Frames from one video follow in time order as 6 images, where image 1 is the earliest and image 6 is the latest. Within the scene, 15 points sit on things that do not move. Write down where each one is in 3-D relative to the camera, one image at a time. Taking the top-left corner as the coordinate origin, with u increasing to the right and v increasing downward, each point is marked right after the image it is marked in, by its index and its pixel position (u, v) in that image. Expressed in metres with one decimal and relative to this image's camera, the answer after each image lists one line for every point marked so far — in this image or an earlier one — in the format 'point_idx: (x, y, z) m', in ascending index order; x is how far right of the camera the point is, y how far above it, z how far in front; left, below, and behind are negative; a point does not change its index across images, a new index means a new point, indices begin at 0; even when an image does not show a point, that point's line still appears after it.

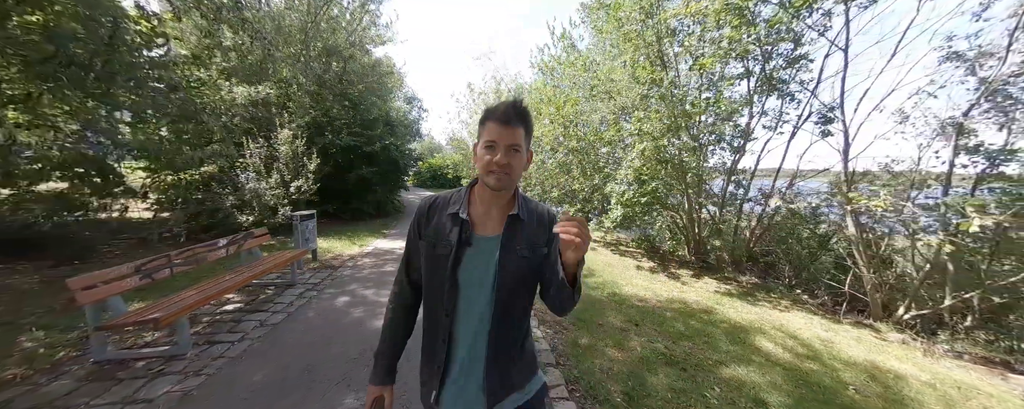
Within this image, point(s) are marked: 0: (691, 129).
0: (+3.7, +1.6, +5.9) m
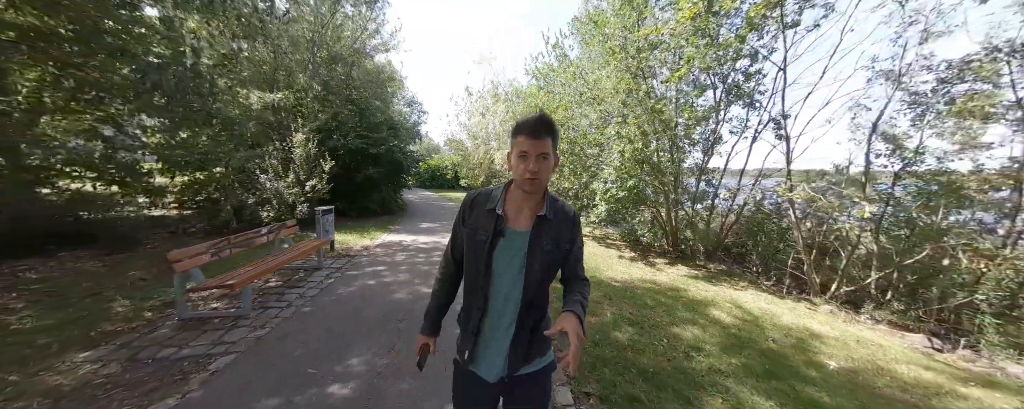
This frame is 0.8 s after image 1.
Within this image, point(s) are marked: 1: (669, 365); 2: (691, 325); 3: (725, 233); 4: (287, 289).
0: (+3.6, +1.6, +6.6) m
1: (+1.6, -1.6, +2.9) m
2: (+2.4, -1.5, +3.7) m
3: (+5.2, -0.7, +7.1) m
4: (-3.1, -1.2, +4.1) m
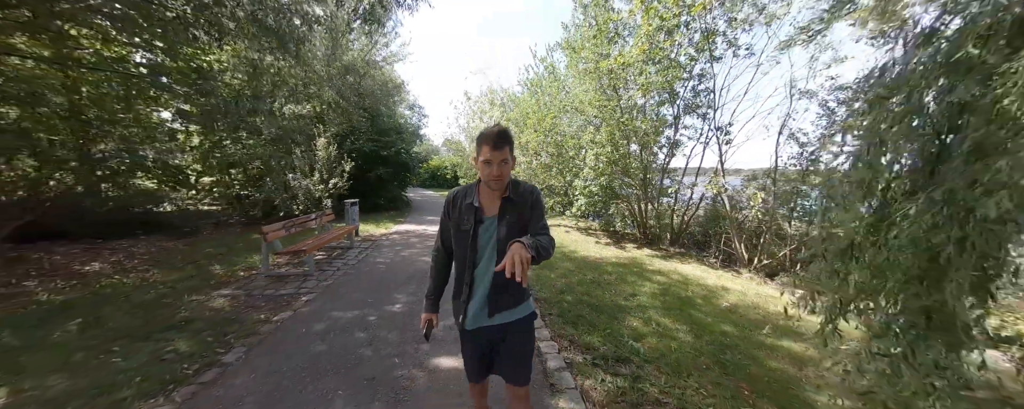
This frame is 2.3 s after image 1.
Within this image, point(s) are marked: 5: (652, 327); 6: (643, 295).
0: (+3.4, +1.8, +7.9) m
1: (+1.4, -1.4, +4.2) m
2: (+2.2, -1.4, +5.0) m
3: (+5.1, -0.5, +8.4) m
4: (-3.3, -1.0, +5.4) m
5: (+1.7, -1.5, +3.5) m
6: (+2.1, -1.4, +4.5) m
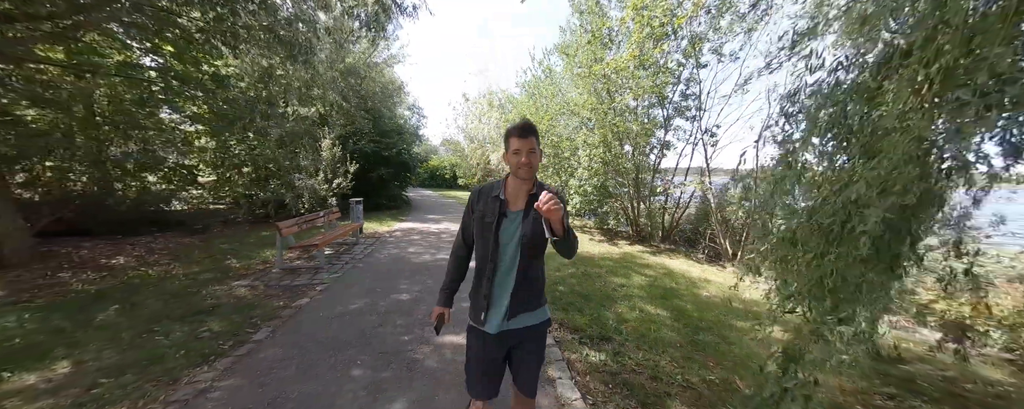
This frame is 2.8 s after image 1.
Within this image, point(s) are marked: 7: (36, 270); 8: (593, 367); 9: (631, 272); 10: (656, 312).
0: (+3.3, +1.9, +8.3) m
1: (+1.4, -1.4, +4.5) m
2: (+2.2, -1.3, +5.4) m
3: (+5.0, -0.5, +8.7) m
4: (-3.3, -1.0, +5.7) m
5: (+1.7, -1.4, +3.9) m
6: (+2.0, -1.4, +4.8) m
7: (-6.9, -1.0, +4.2) m
8: (+0.8, -1.5, +2.7) m
9: (+2.3, -1.3, +5.6) m
10: (+2.0, -1.5, +3.9) m
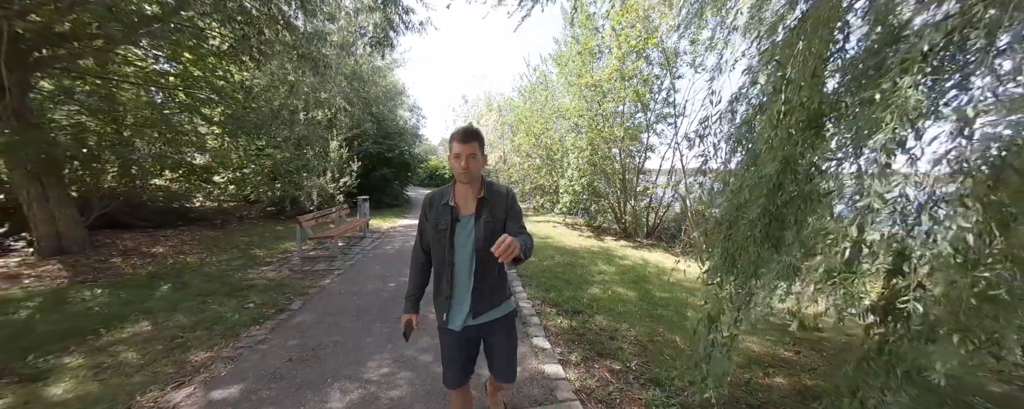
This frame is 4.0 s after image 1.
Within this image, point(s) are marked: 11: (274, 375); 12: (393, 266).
0: (+3.2, +1.9, +9.0) m
1: (+1.2, -1.3, +5.2) m
2: (+2.0, -1.3, +6.0) m
3: (+4.8, -0.4, +9.4) m
4: (-3.5, -0.9, +6.3) m
5: (+1.5, -1.4, +4.5) m
6: (+1.9, -1.3, +5.5) m
7: (-7.1, -0.9, +4.8) m
8: (+0.6, -1.5, +3.3) m
9: (+2.2, -1.3, +6.3) m
10: (+1.8, -1.4, +4.6) m
11: (-2.0, -1.4, +2.4) m
12: (-2.2, -1.1, +5.2) m
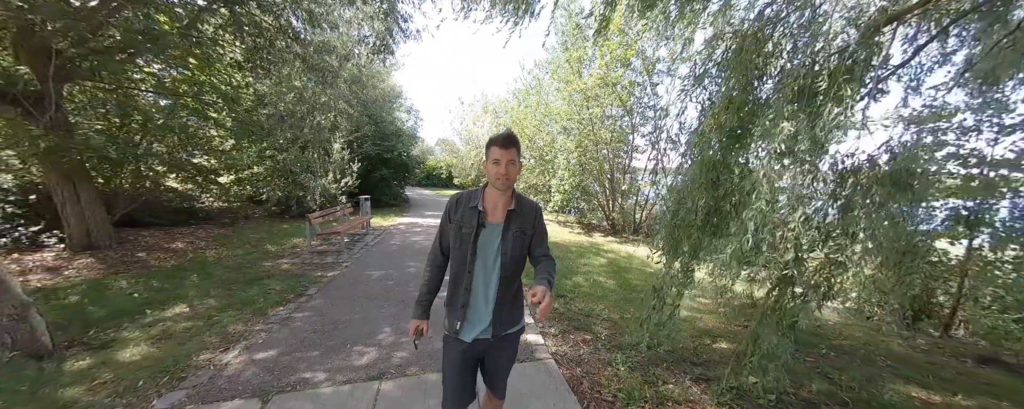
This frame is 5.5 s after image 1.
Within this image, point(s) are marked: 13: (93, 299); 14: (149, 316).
0: (+3.0, +2.0, +9.5) m
1: (+1.1, -1.3, +5.7) m
2: (+1.9, -1.2, +6.6) m
3: (+4.6, -0.4, +10.0) m
4: (-3.7, -0.9, +6.8) m
5: (+1.4, -1.3, +5.1) m
6: (+1.7, -1.3, +6.1) m
7: (-7.2, -0.9, +5.3) m
8: (+0.5, -1.4, +3.9) m
9: (+2.0, -1.2, +6.8) m
10: (+1.7, -1.4, +5.1) m
11: (-2.1, -1.4, +2.9) m
12: (-2.4, -1.1, +5.7) m
13: (-5.4, -1.2, +3.7) m
14: (-4.3, -1.3, +3.4) m
